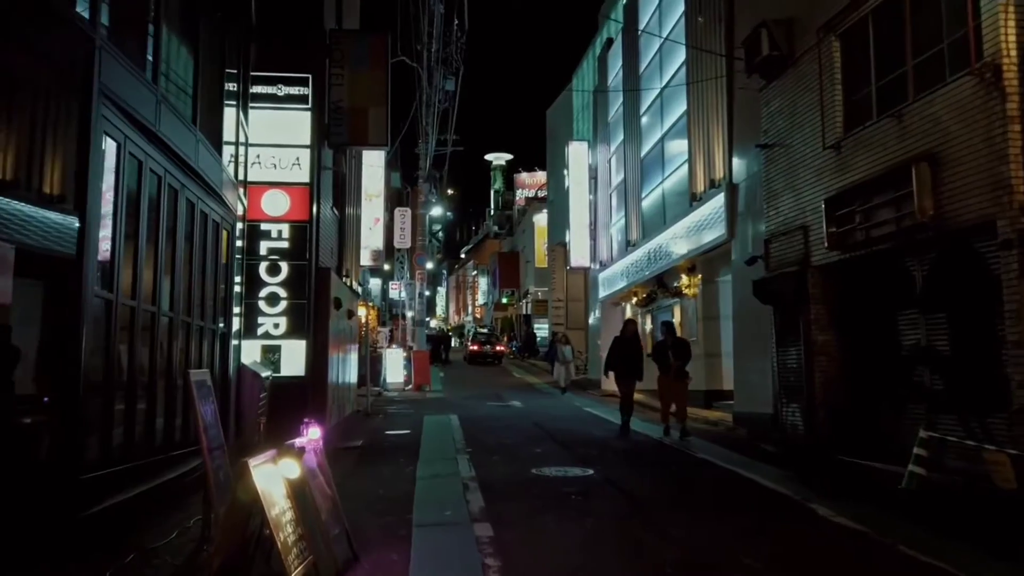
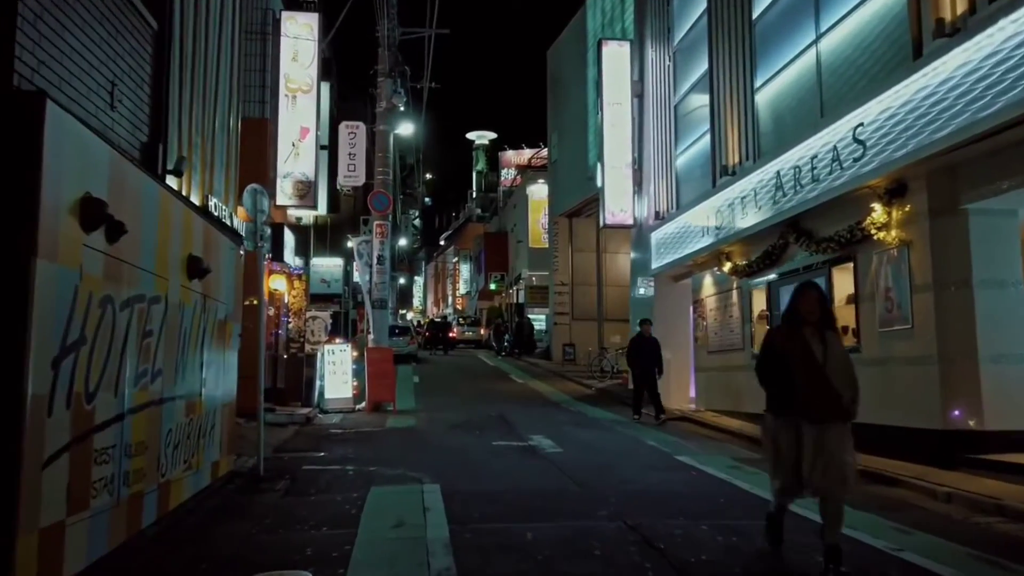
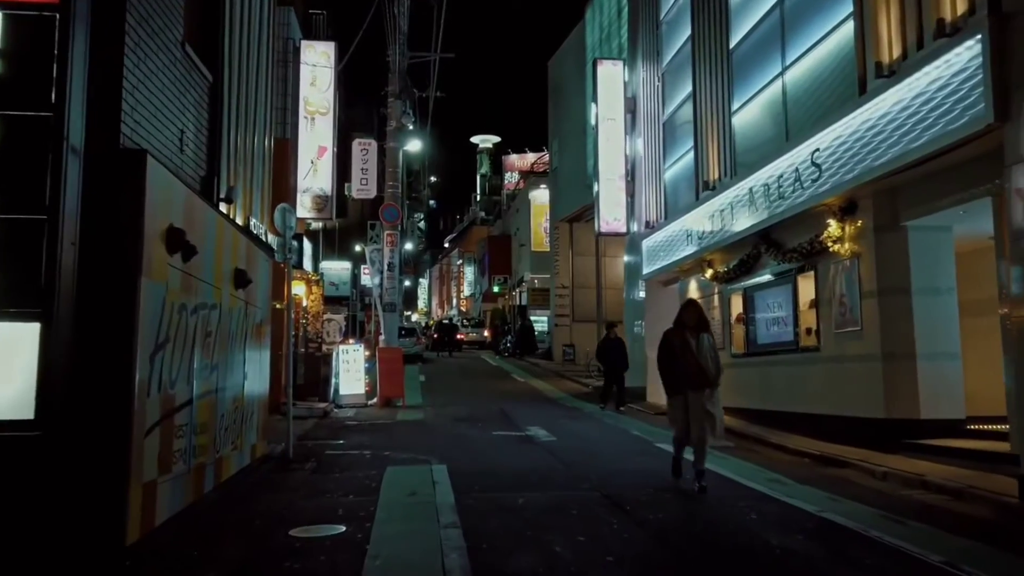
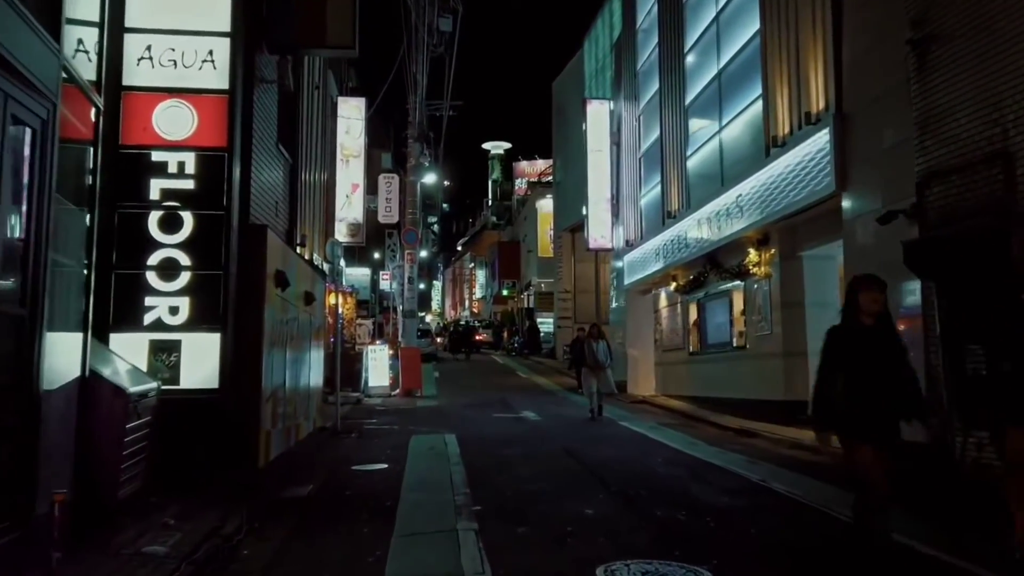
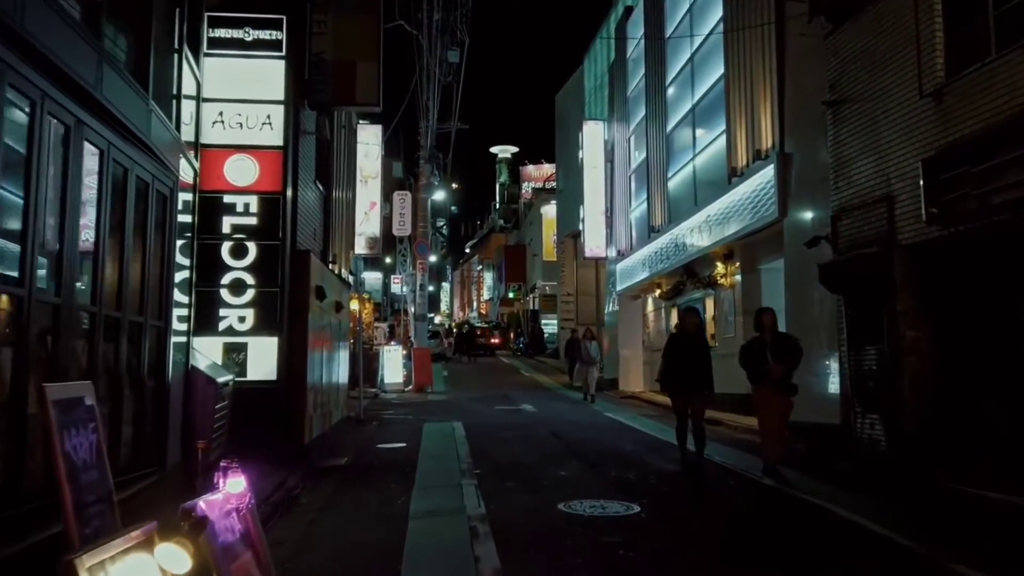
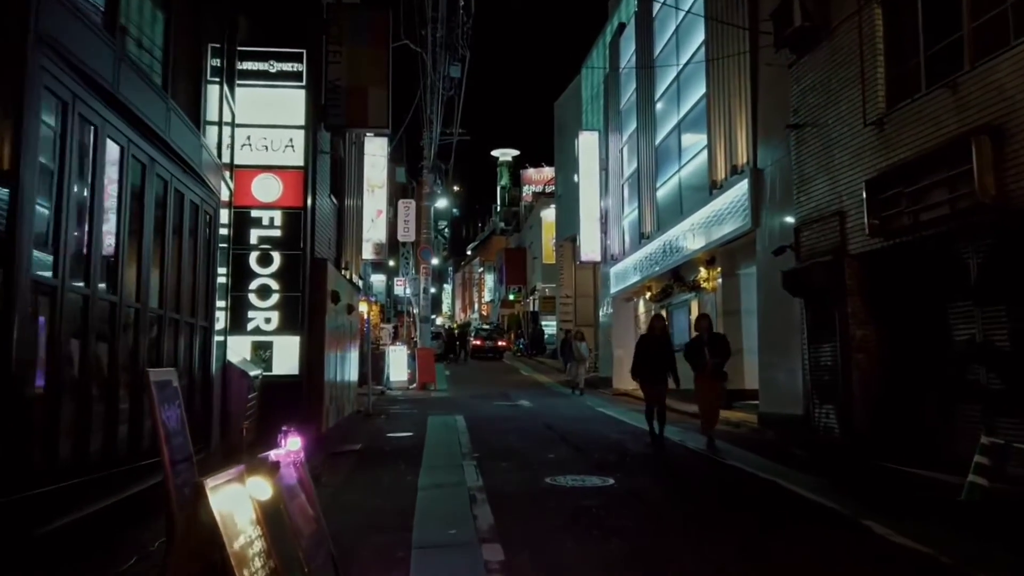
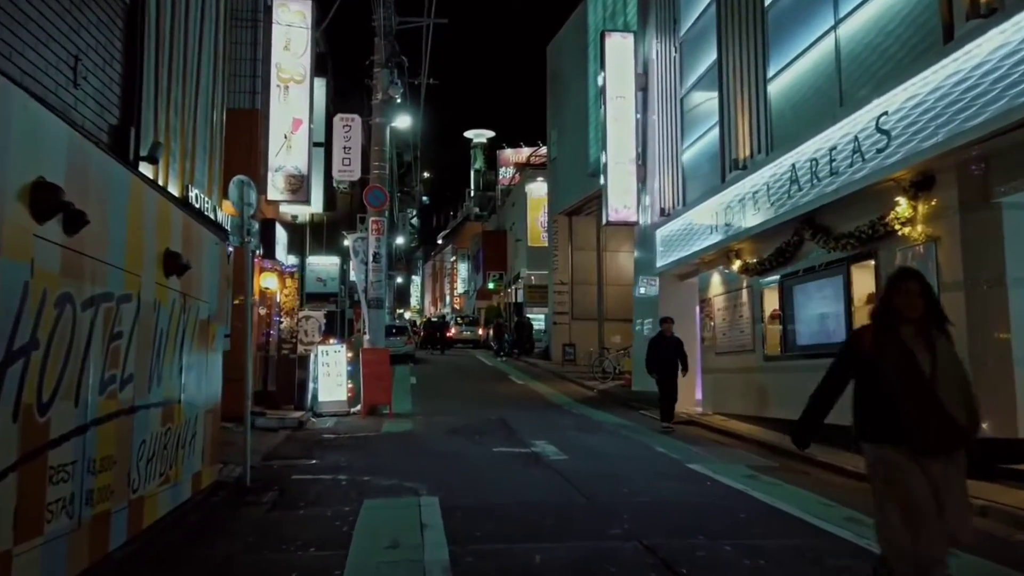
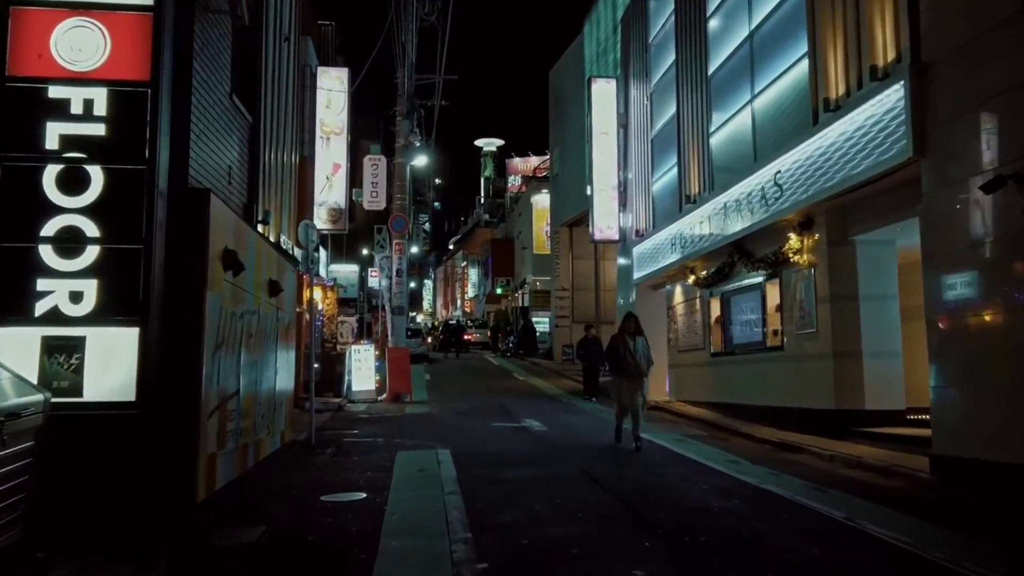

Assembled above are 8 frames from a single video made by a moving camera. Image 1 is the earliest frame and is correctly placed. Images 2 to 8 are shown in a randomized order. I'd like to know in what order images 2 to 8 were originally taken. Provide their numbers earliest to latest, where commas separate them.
6, 5, 4, 8, 3, 2, 7
